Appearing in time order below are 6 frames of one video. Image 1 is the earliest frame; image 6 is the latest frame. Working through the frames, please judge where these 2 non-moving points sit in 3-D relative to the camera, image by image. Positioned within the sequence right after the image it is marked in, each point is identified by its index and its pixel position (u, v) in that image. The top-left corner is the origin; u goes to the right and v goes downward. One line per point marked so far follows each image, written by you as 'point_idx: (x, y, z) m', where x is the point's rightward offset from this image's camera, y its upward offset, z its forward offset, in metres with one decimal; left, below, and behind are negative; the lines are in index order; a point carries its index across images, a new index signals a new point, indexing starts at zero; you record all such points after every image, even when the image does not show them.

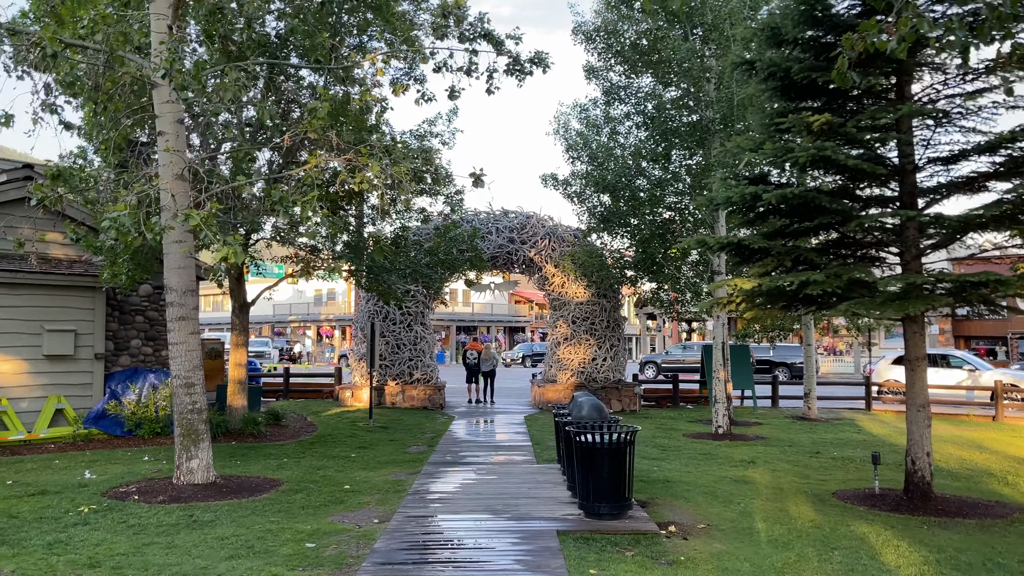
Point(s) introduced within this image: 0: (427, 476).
0: (-1.0, -2.1, +8.6) m
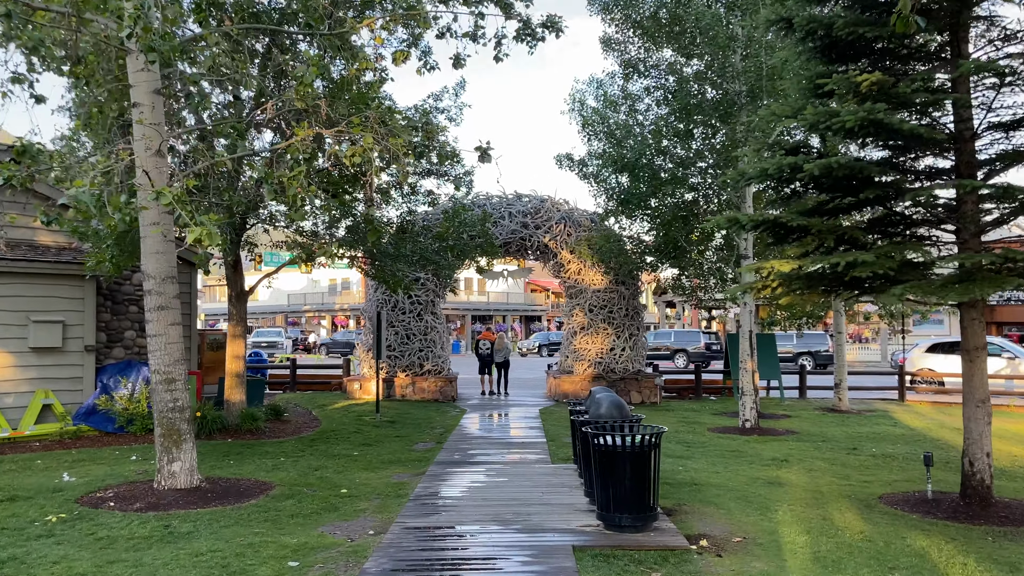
0: (-0.8, -2.0, +7.9) m
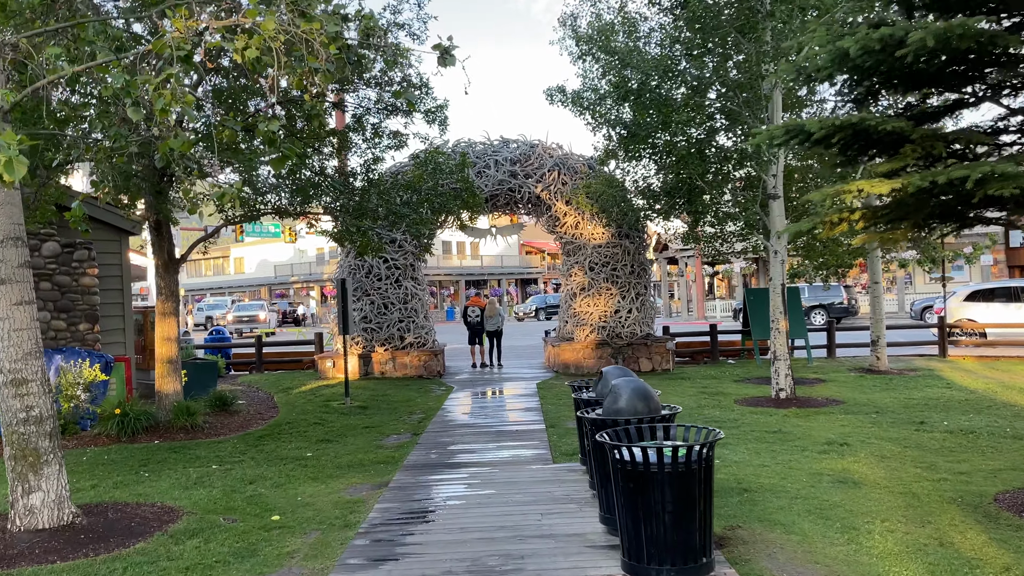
0: (-0.9, -1.6, +6.0) m
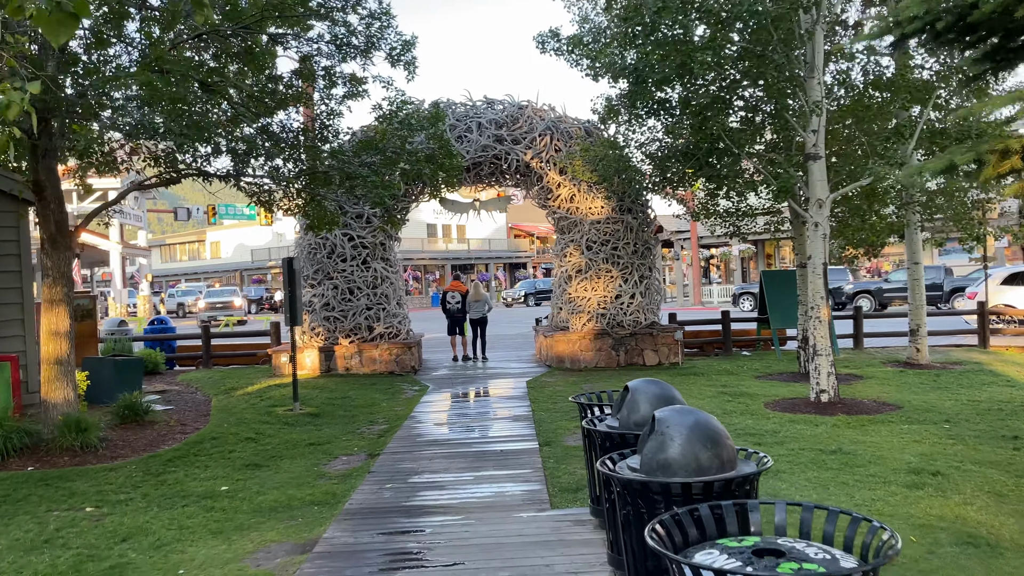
0: (-1.0, -1.5, +4.1) m
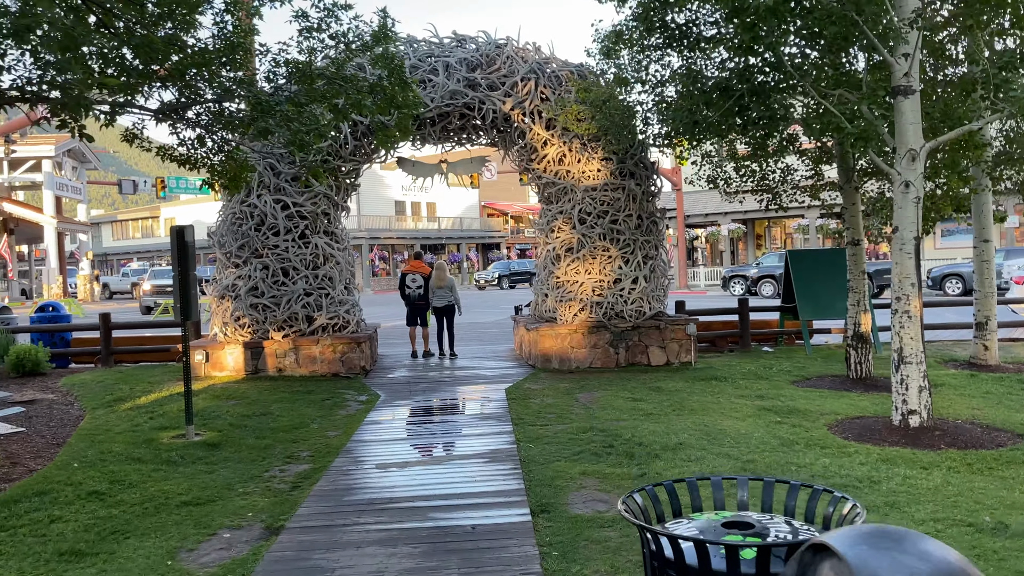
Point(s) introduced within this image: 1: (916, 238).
0: (-1.1, -1.4, +1.7) m
1: (+3.4, +0.4, +6.3) m
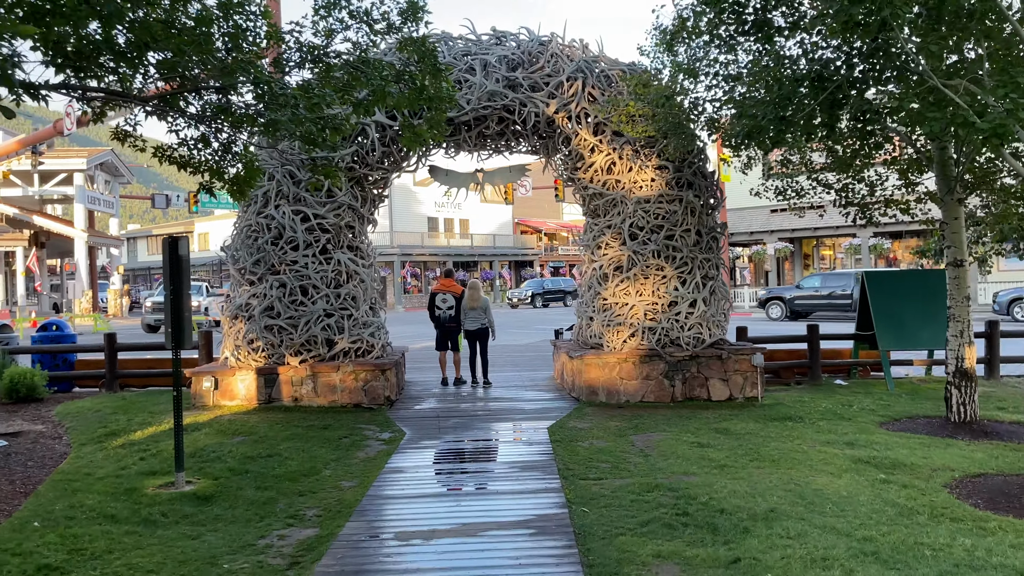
0: (-0.9, -1.5, +0.7) m
1: (+3.7, +0.2, +5.1) m
